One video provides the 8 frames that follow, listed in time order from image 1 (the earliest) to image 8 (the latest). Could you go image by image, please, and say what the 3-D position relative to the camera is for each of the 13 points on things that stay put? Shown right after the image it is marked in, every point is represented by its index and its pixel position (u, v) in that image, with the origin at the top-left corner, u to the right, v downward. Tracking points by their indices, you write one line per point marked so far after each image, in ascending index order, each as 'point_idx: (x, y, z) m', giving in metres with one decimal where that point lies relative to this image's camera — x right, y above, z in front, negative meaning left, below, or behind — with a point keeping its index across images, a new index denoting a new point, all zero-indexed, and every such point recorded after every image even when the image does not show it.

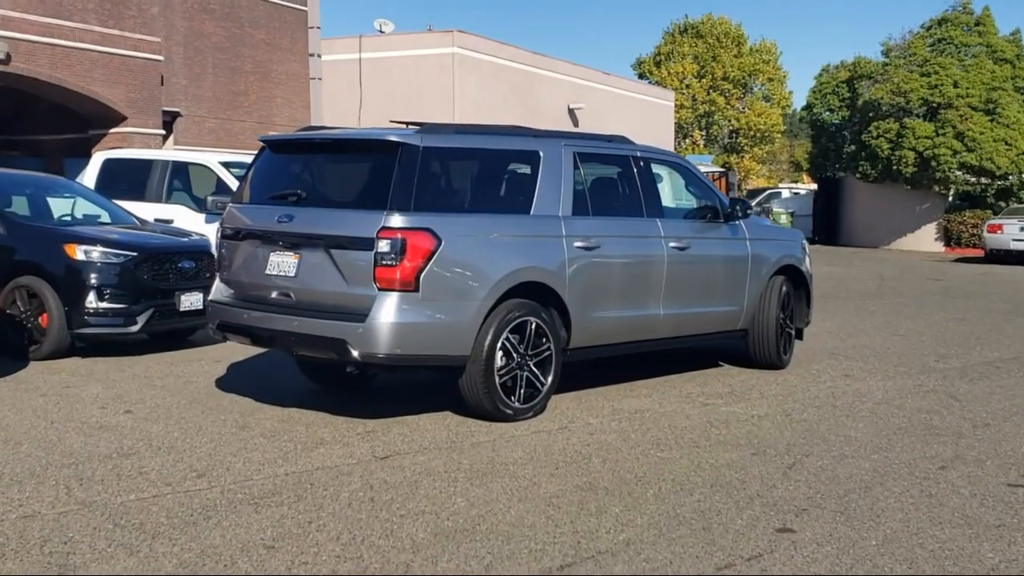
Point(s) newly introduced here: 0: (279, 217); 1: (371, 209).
0: (-1.4, +0.4, +7.6) m
1: (-0.8, +0.5, +7.2) m
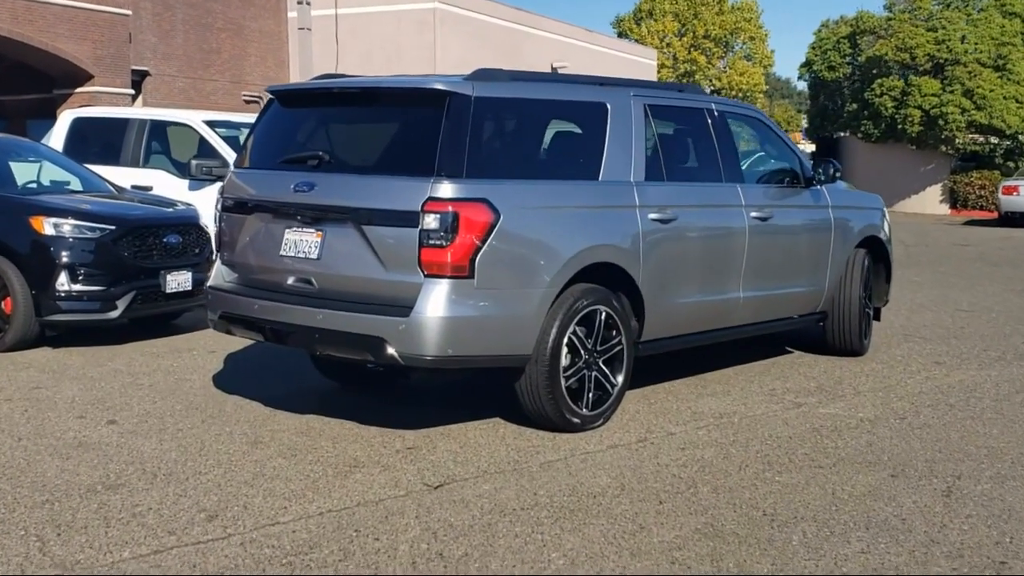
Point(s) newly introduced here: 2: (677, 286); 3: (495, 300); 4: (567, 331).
0: (-1.0, +0.5, +6.2) m
1: (-0.4, +0.5, +5.8) m
2: (+0.9, 0.0, +6.9) m
3: (-0.1, -0.1, +5.8) m
4: (+0.3, -0.2, +6.2) m
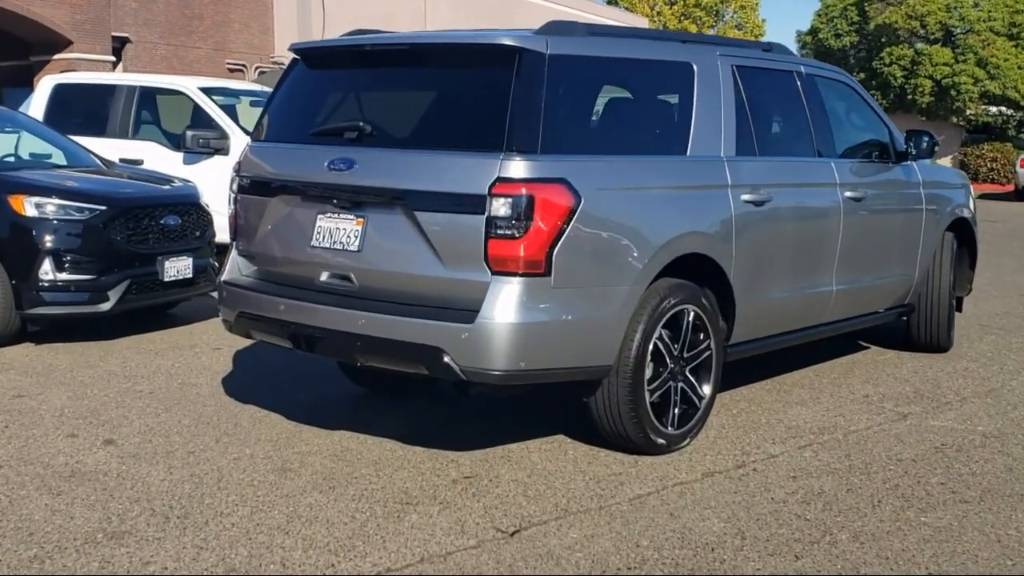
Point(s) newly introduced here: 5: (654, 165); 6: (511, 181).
0: (-0.7, +0.5, +5.1) m
1: (-0.1, +0.5, +4.8) m
2: (+1.2, 0.0, +5.9) m
3: (+0.2, 0.0, +4.8) m
4: (+0.6, -0.2, +5.2) m
5: (+0.6, +0.5, +5.2) m
6: (0.0, +0.4, +4.6) m
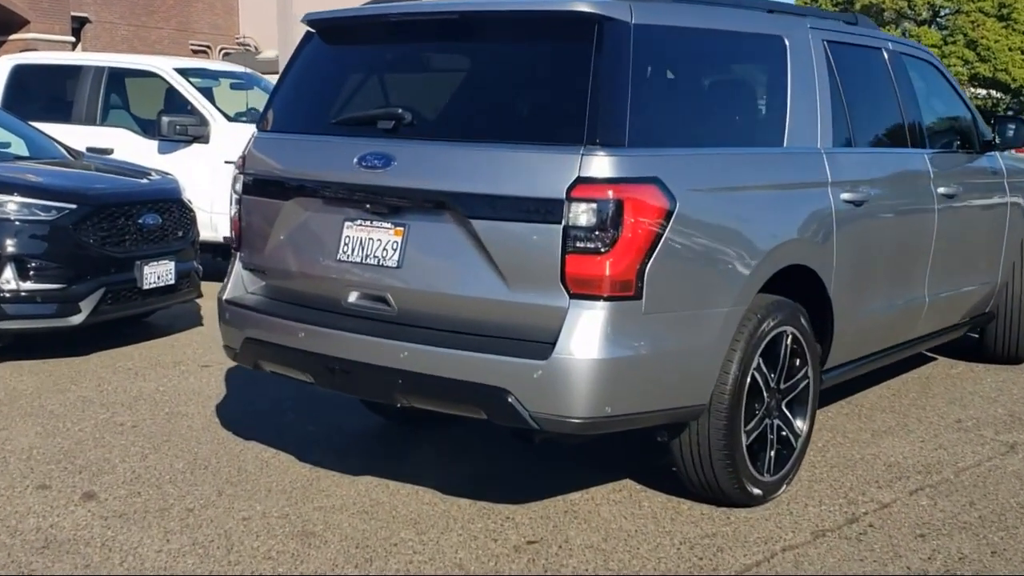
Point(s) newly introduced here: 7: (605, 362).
0: (-0.5, +0.4, +4.2) m
1: (+0.1, +0.5, +3.9) m
2: (+1.4, 0.0, +5.1) m
3: (+0.5, -0.1, +3.9) m
4: (+0.8, -0.3, +4.3) m
5: (+0.8, +0.4, +4.3) m
6: (+0.2, +0.3, +3.7) m
7: (+0.3, -0.2, +3.7) m
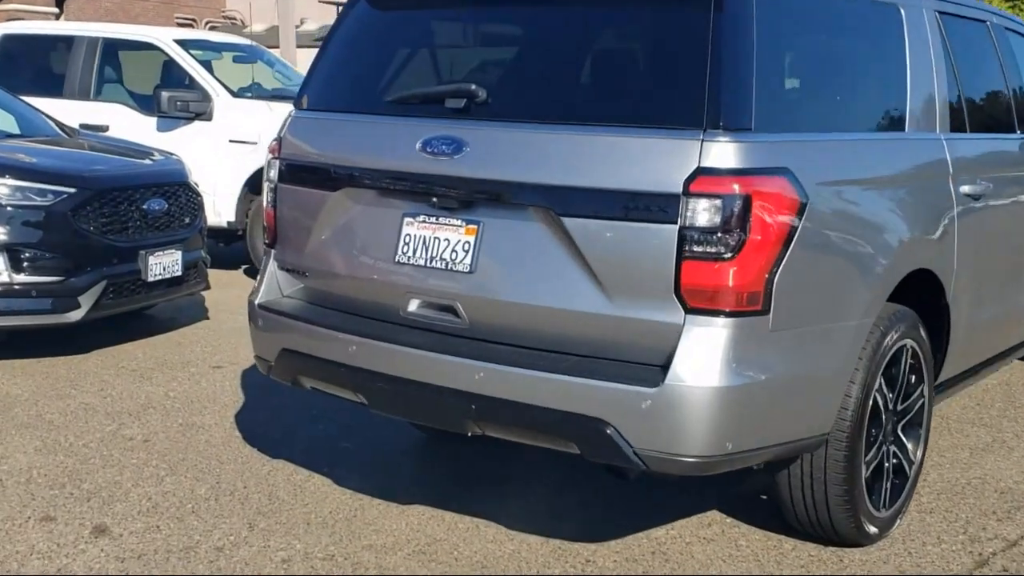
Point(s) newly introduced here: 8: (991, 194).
0: (-0.2, +0.4, +3.6) m
1: (+0.4, +0.4, +3.3) m
2: (+1.6, 0.0, +4.5) m
3: (+0.7, -0.2, +3.3) m
4: (+1.1, -0.3, +3.7) m
5: (+1.1, +0.4, +3.7) m
6: (+0.5, +0.3, +3.1) m
7: (+0.5, -0.3, +3.1) m
8: (+1.7, +0.3, +4.5) m
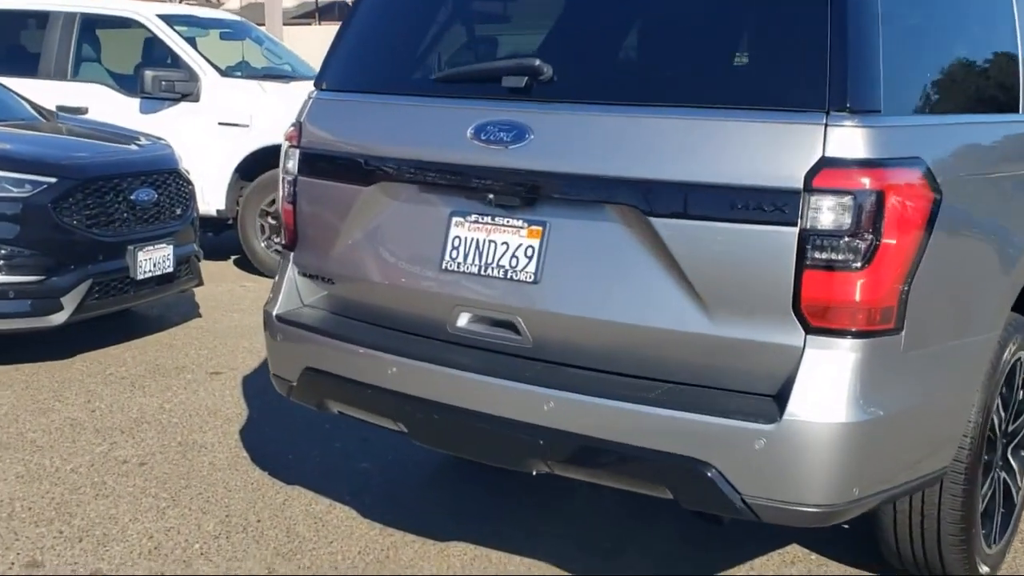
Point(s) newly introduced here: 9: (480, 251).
0: (-0.1, +0.4, +3.0) m
1: (+0.5, +0.4, +2.7) m
2: (+1.8, 0.0, +4.0) m
3: (+0.9, -0.2, +2.8) m
4: (+1.2, -0.3, +3.2) m
5: (+1.2, +0.4, +3.2) m
6: (+0.7, +0.2, +2.6) m
7: (+0.7, -0.3, +2.6) m
8: (+1.8, +0.3, +4.0) m
9: (-0.1, +0.1, +3.0) m
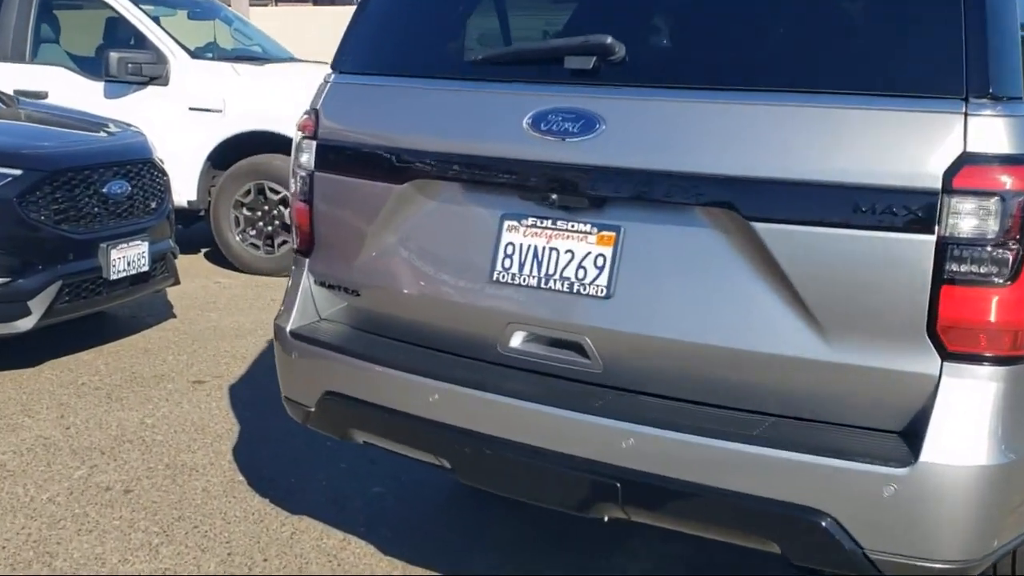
0: (0.0, +0.3, +2.6) m
1: (+0.7, +0.4, +2.3) m
2: (+1.9, 0.0, +3.6) m
3: (+1.0, -0.2, +2.4) m
4: (+1.3, -0.3, +2.9) m
5: (+1.3, +0.4, +2.9) m
6: (+0.8, +0.2, +2.2) m
7: (+0.8, -0.3, +2.2) m
8: (+1.9, +0.3, +3.6) m
9: (+0.1, +0.1, +2.6) m
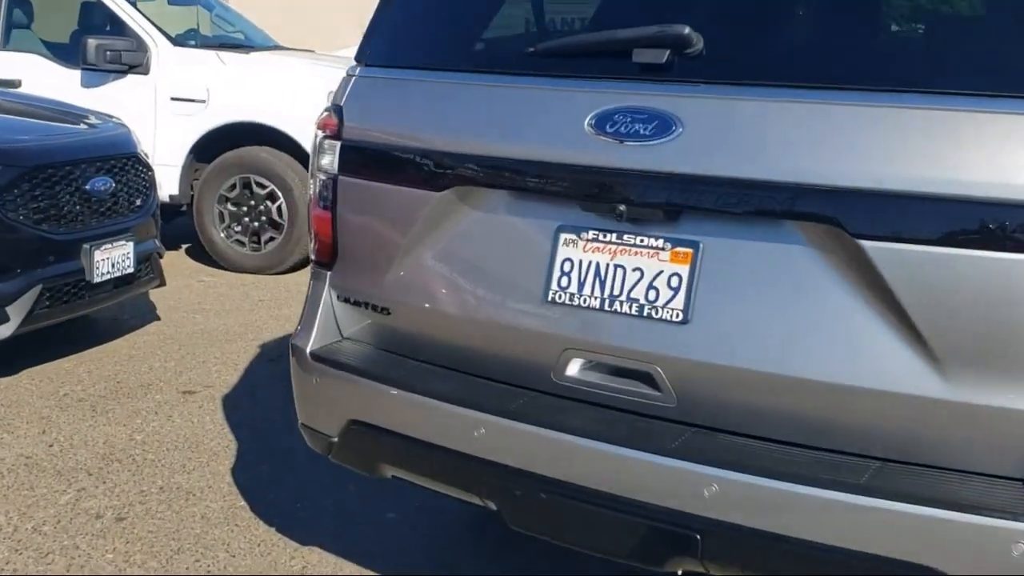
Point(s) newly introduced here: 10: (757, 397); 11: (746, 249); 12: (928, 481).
0: (+0.2, +0.3, +2.3) m
1: (+0.8, +0.3, +2.1) m
2: (+2.0, -0.1, +3.4) m
3: (+1.2, -0.3, +2.2) m
4: (+1.4, -0.4, +2.6) m
5: (+1.4, +0.3, +2.6) m
6: (+0.9, +0.2, +1.9) m
7: (+1.0, -0.4, +2.0) m
8: (+2.0, +0.3, +3.4) m
9: (+0.2, 0.0, +2.3) m
10: (+0.4, -0.2, +2.2) m
11: (+0.4, +0.1, +2.2) m
12: (+0.7, -0.3, +2.1) m
